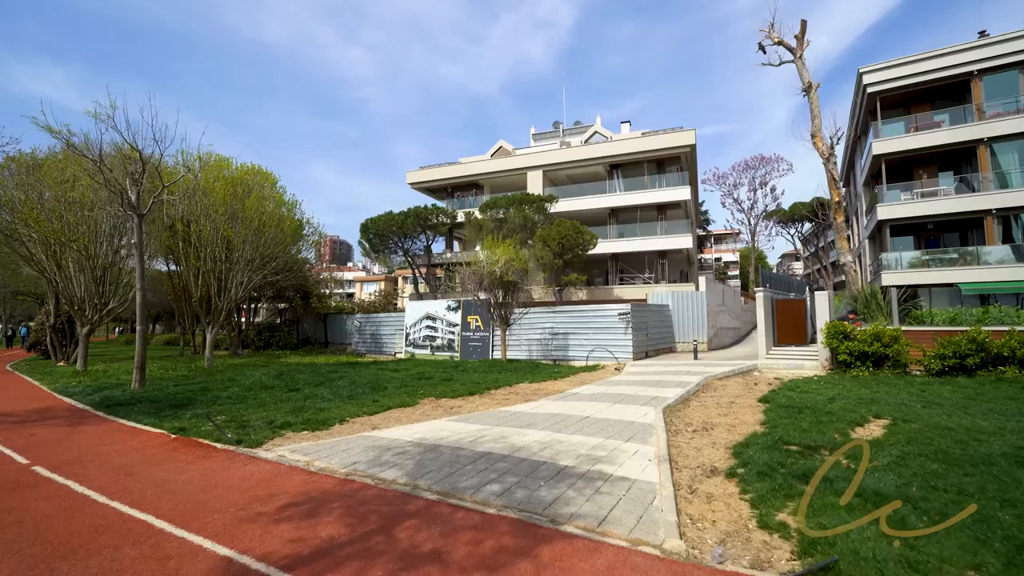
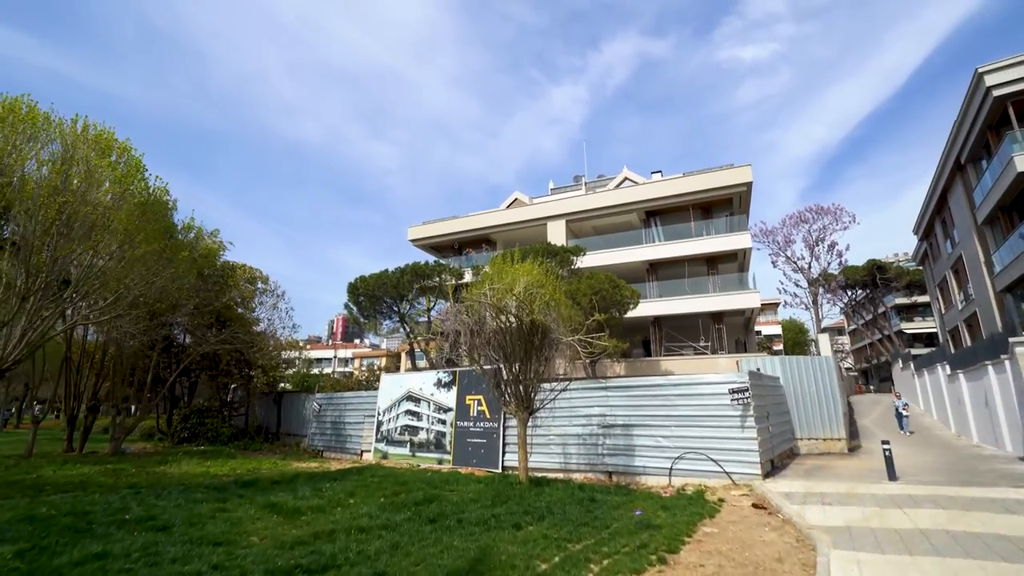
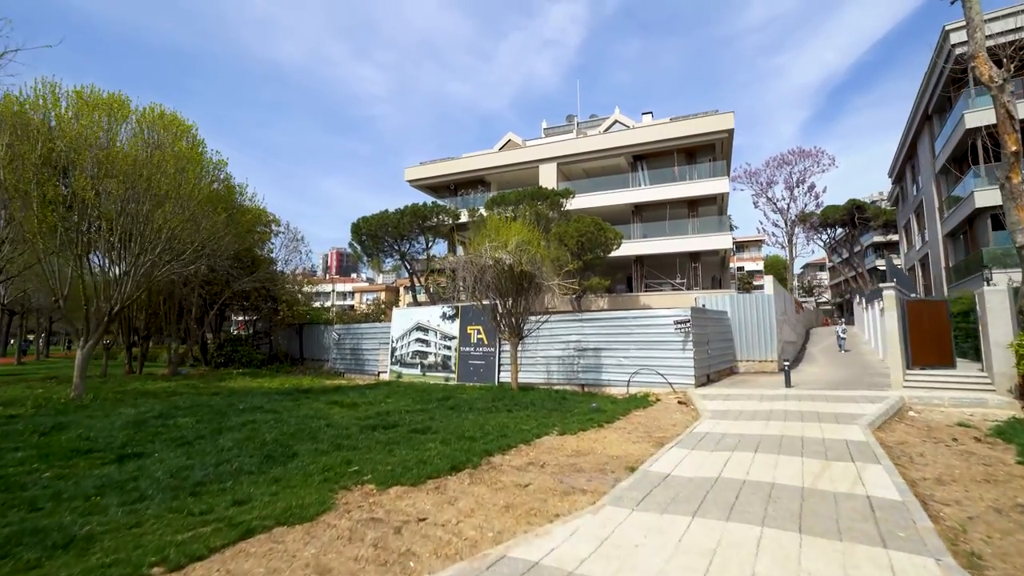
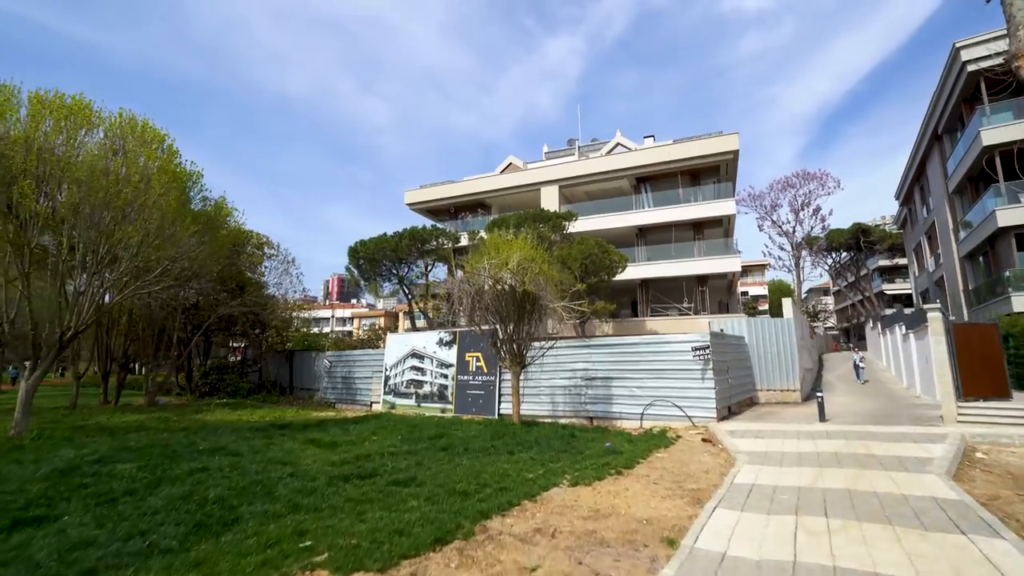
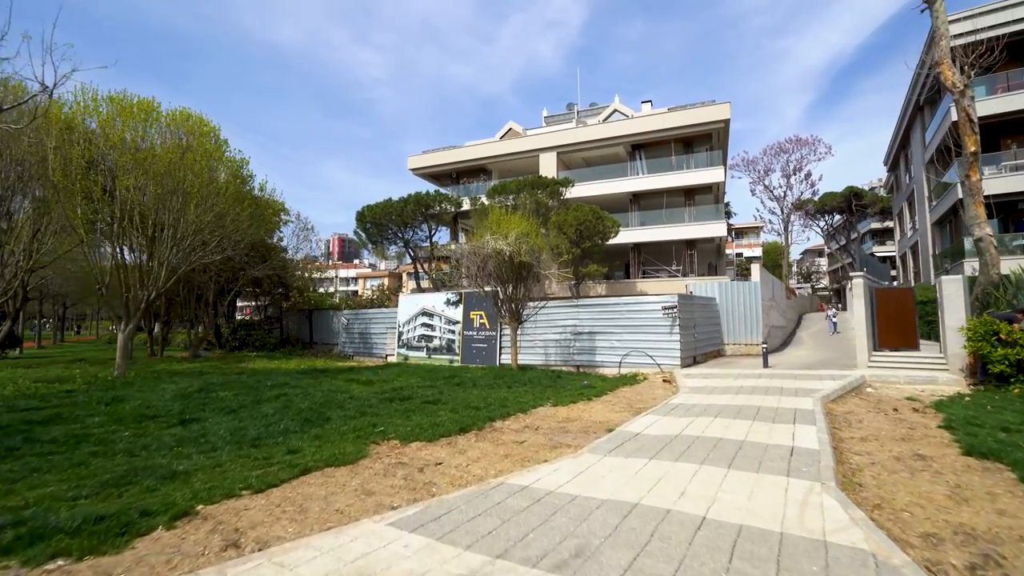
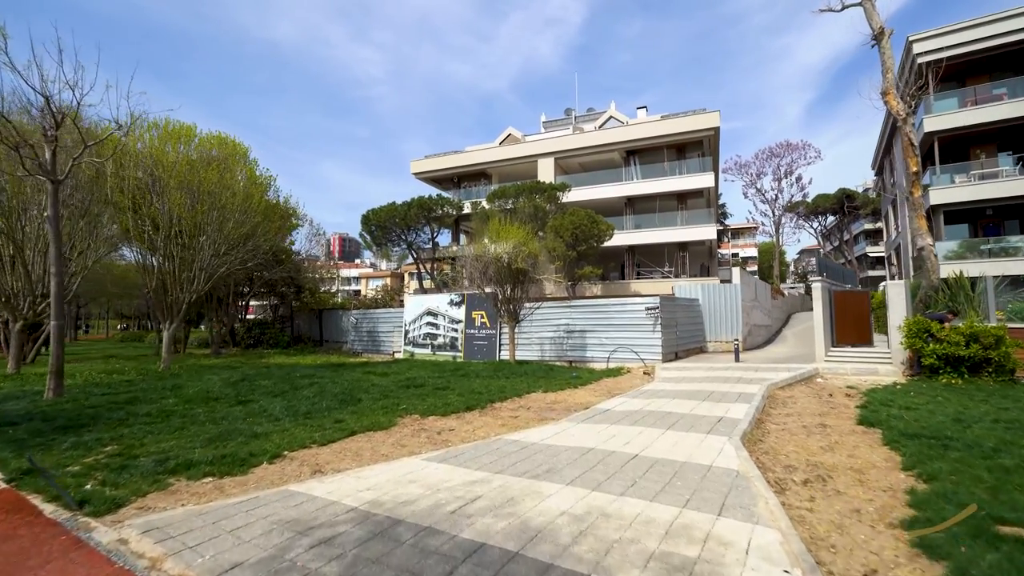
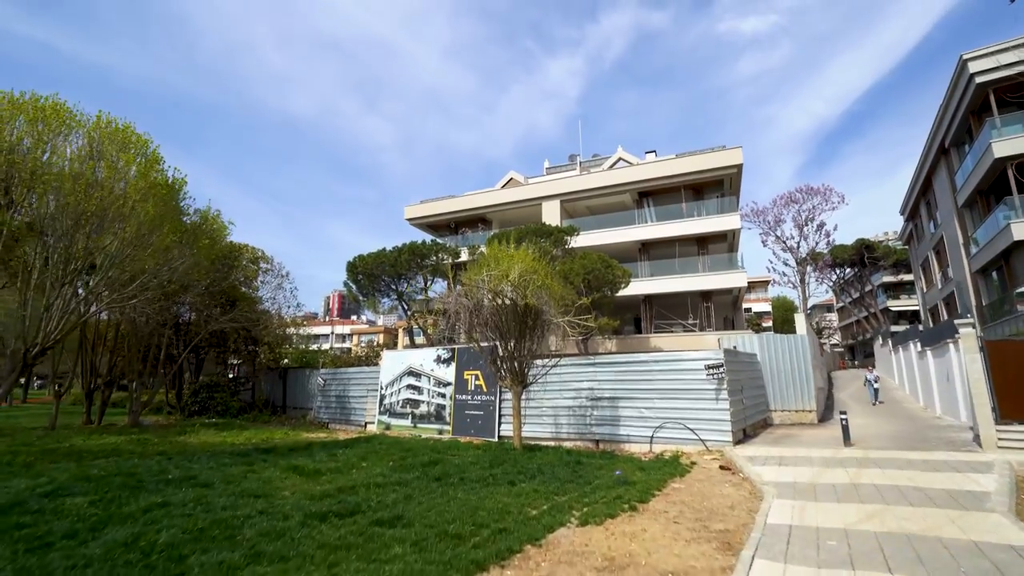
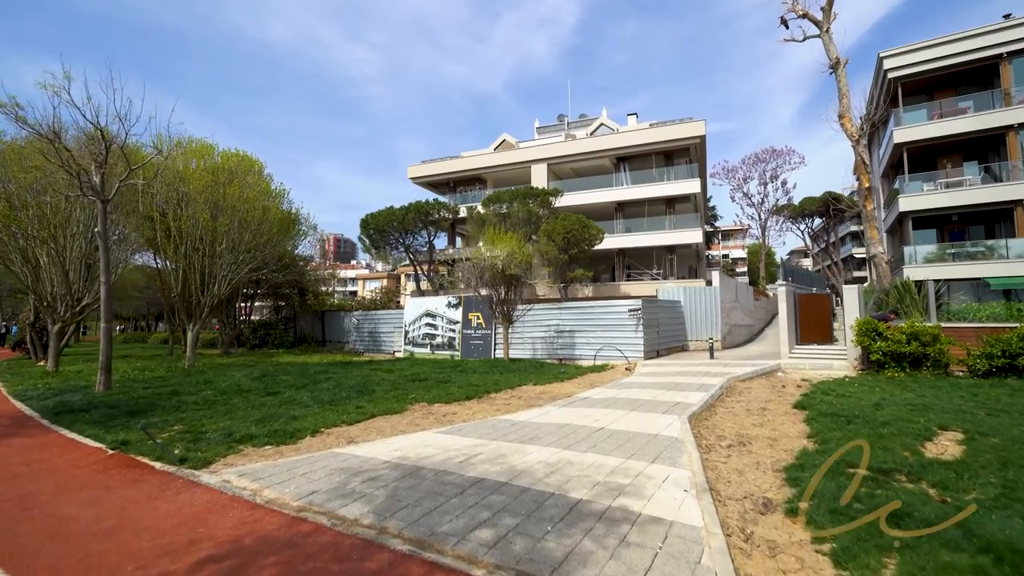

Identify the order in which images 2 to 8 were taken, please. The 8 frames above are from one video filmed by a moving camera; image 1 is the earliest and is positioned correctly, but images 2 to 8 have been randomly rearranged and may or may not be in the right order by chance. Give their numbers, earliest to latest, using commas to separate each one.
8, 6, 5, 3, 4, 7, 2
